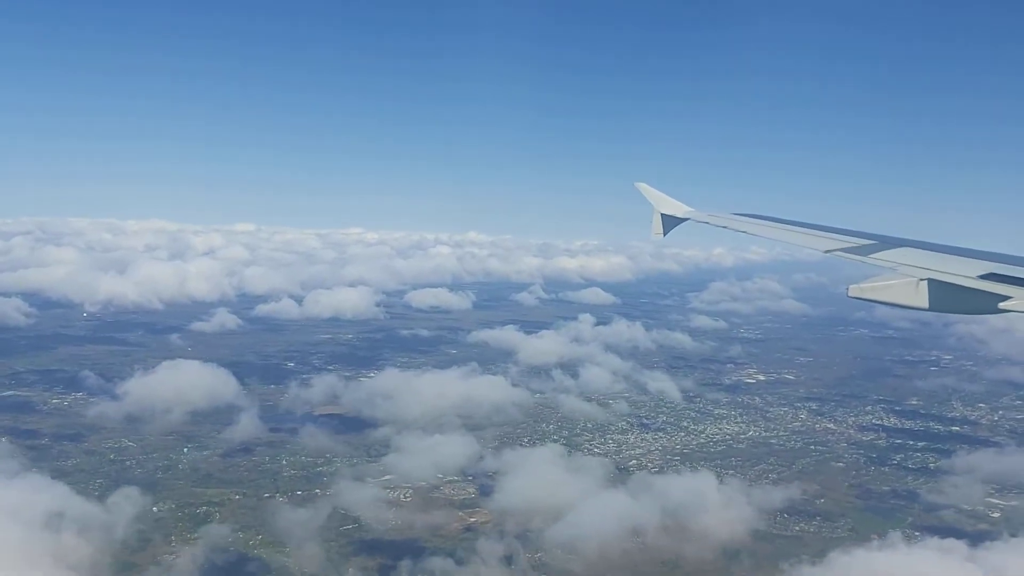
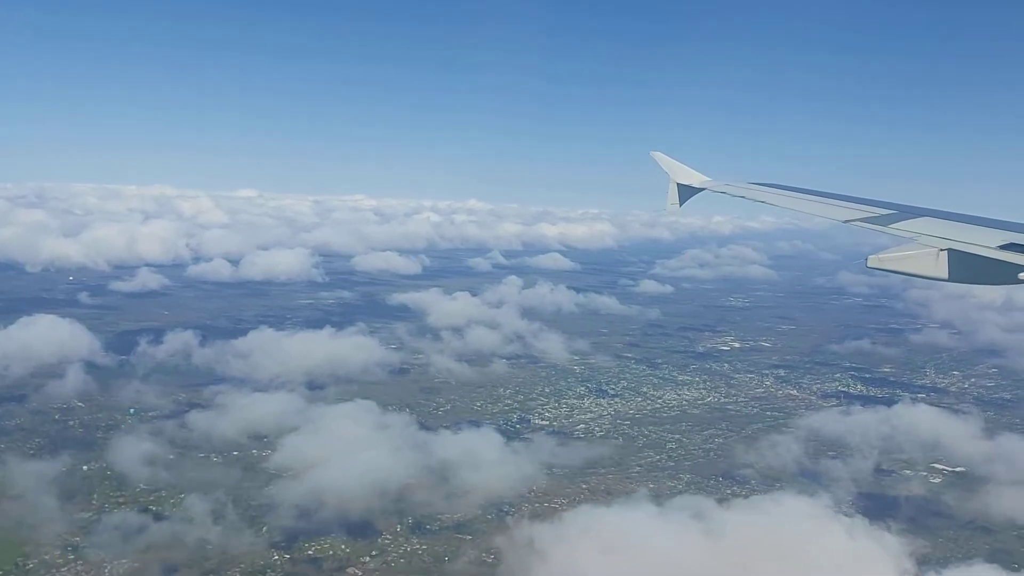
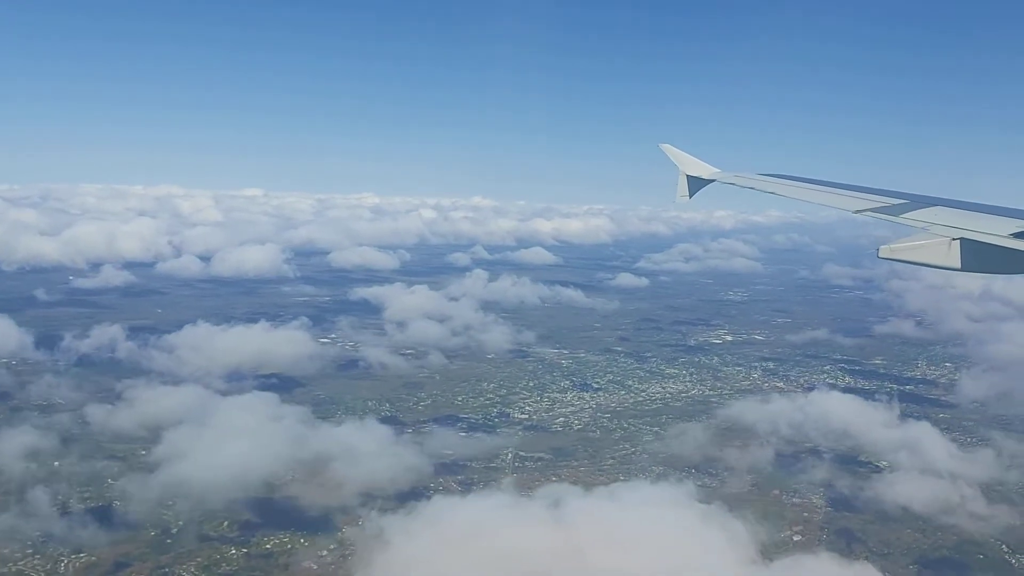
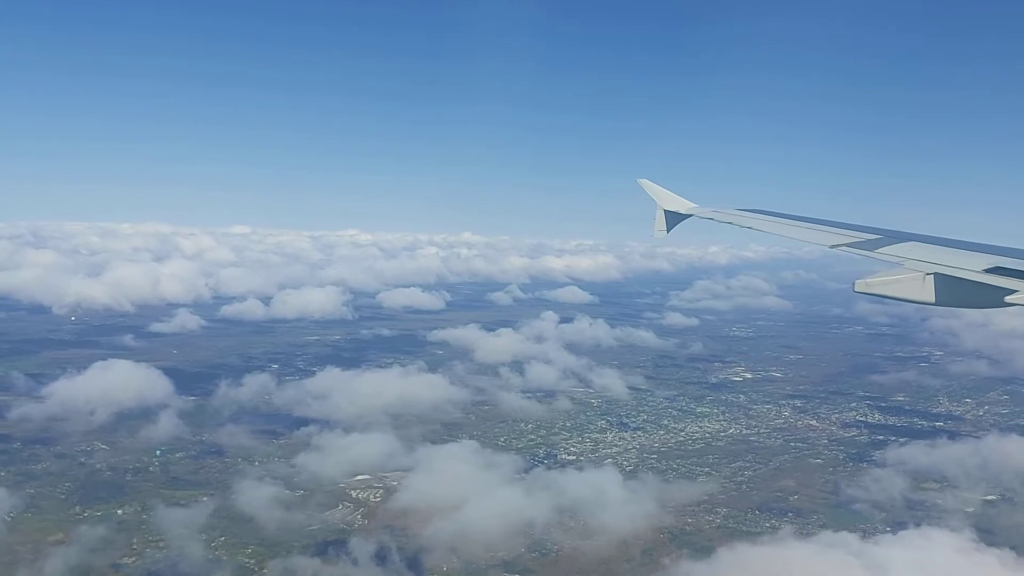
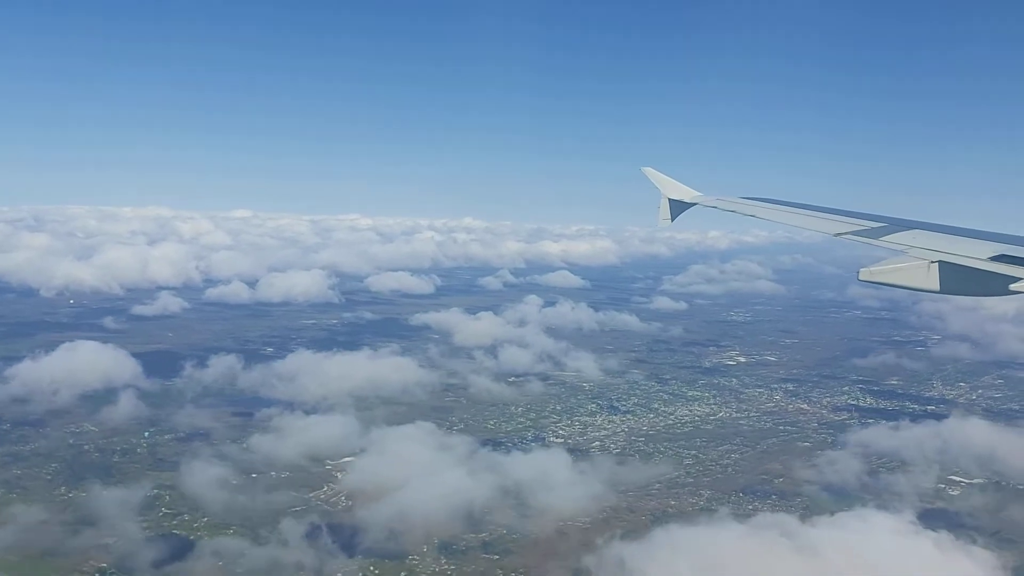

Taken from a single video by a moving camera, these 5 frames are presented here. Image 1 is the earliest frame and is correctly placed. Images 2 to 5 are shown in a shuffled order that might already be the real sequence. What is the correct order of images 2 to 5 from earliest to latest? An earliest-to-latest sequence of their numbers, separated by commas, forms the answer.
4, 5, 2, 3
